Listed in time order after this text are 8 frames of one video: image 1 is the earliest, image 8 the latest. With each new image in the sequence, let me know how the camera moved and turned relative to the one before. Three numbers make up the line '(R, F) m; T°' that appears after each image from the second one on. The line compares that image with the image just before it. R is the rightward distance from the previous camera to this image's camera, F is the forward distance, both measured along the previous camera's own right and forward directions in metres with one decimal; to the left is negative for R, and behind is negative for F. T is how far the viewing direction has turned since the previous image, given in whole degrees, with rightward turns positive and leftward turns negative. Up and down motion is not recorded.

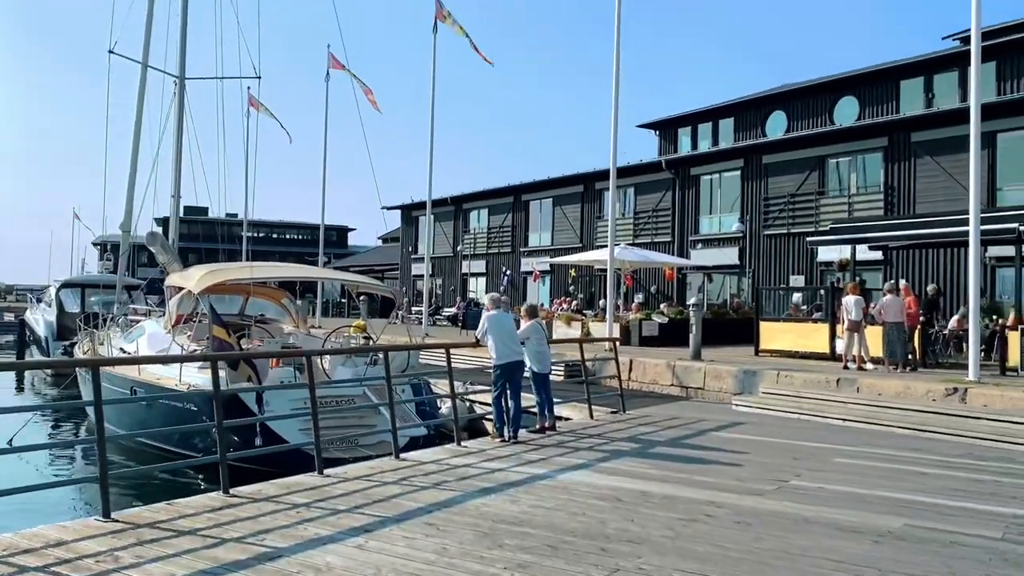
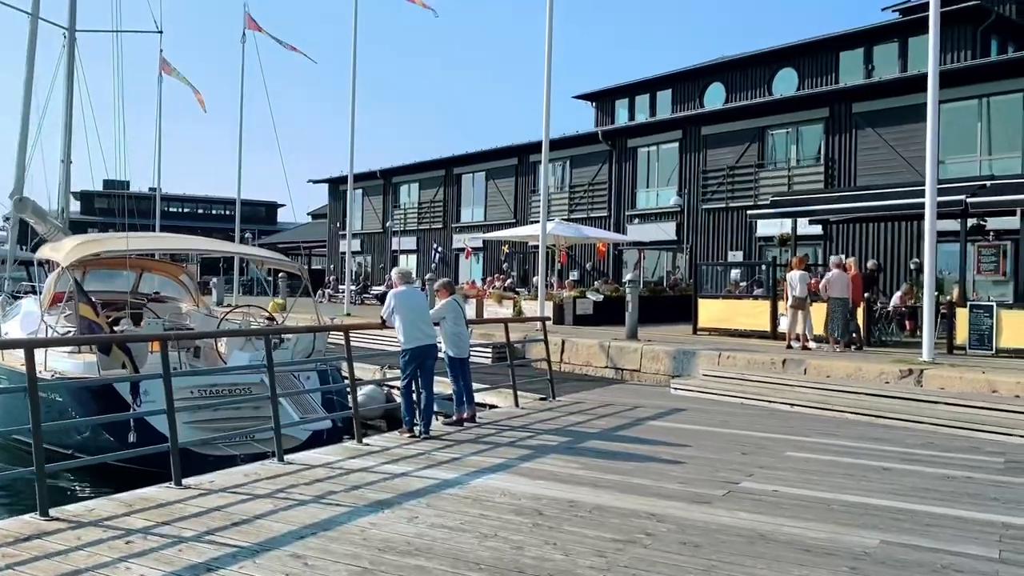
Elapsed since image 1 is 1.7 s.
(+0.2, +1.2) m; +4°
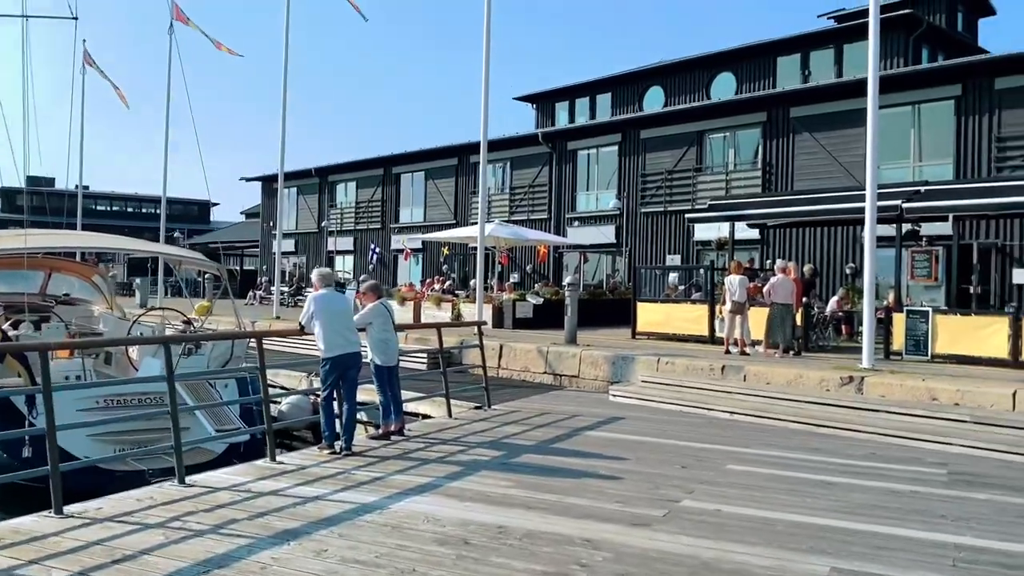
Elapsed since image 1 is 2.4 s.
(+0.1, +0.5) m; +4°
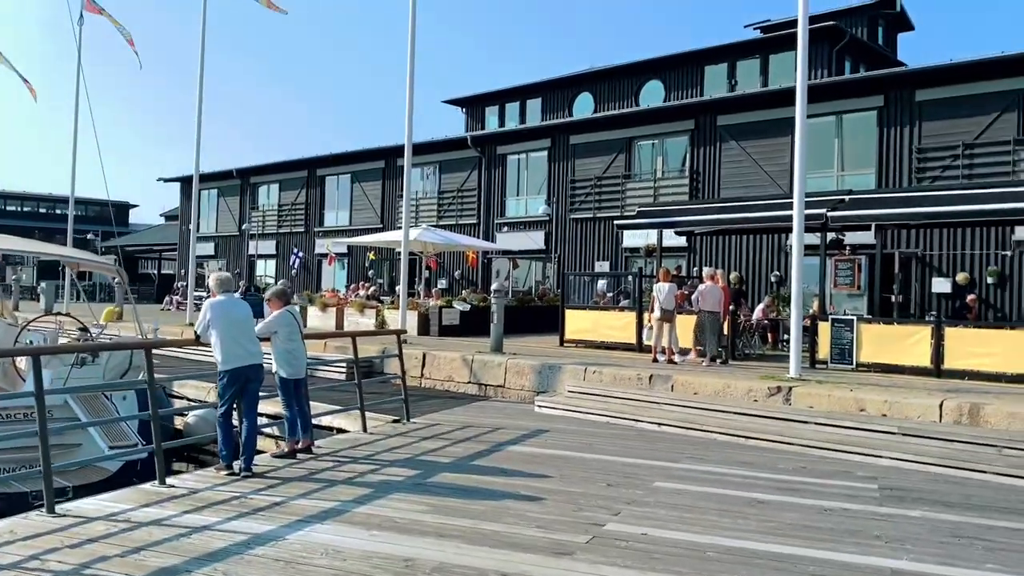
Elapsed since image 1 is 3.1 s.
(+0.1, +0.4) m; +5°
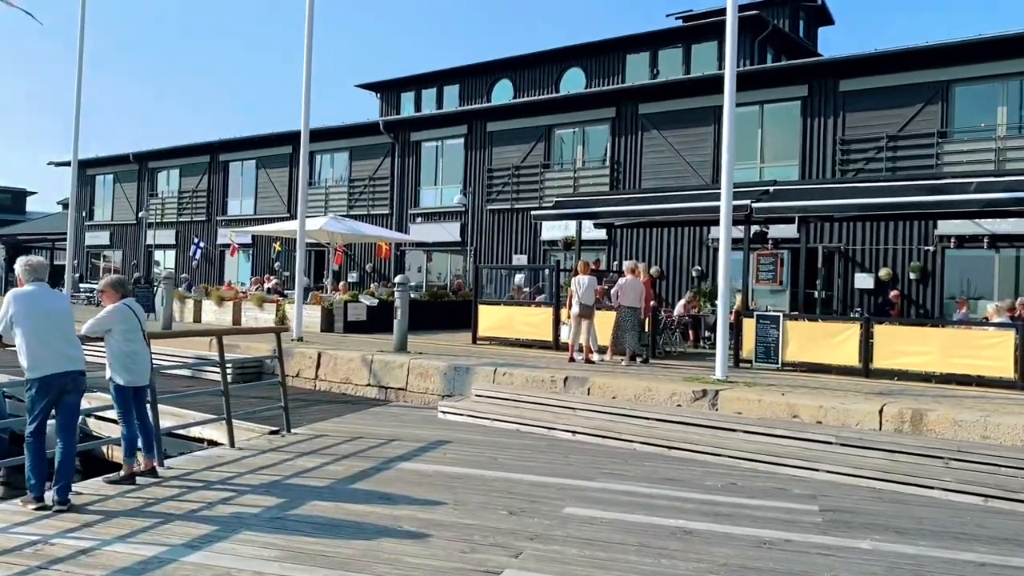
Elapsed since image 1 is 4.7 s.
(+0.2, +1.1) m; +5°
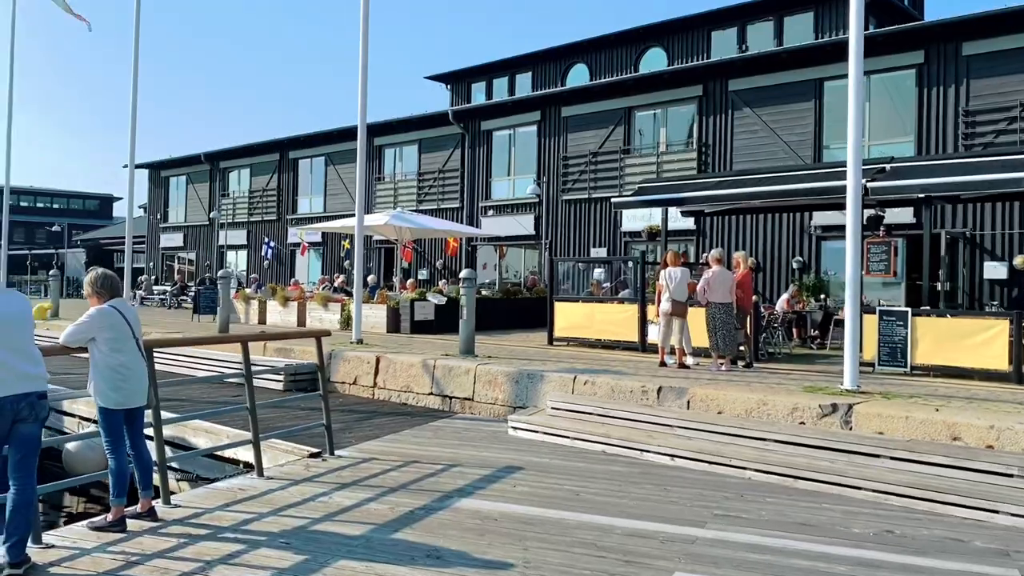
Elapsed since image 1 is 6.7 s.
(0.0, +1.4) m; -5°
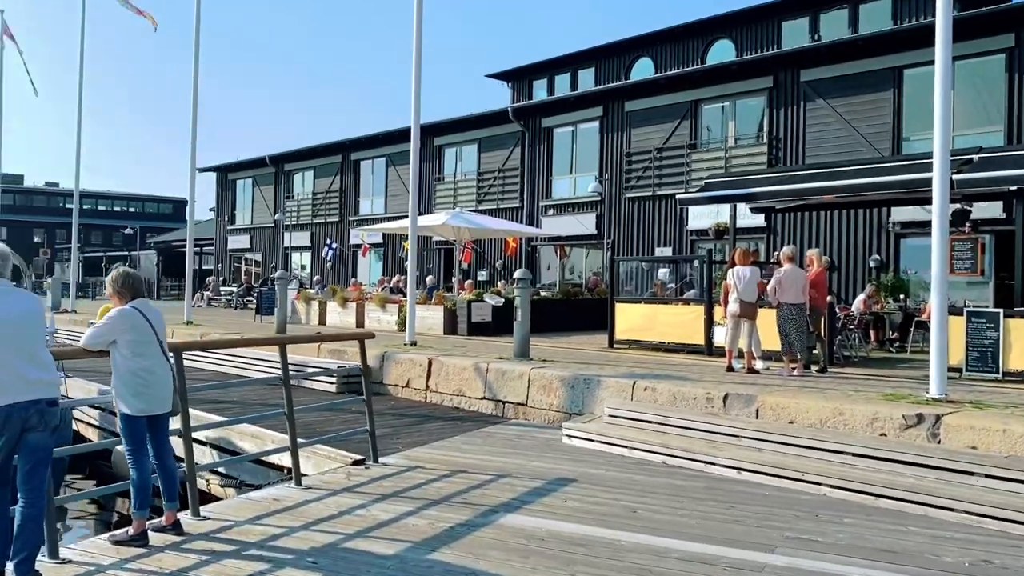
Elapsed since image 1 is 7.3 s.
(+0.1, +0.4) m; -4°
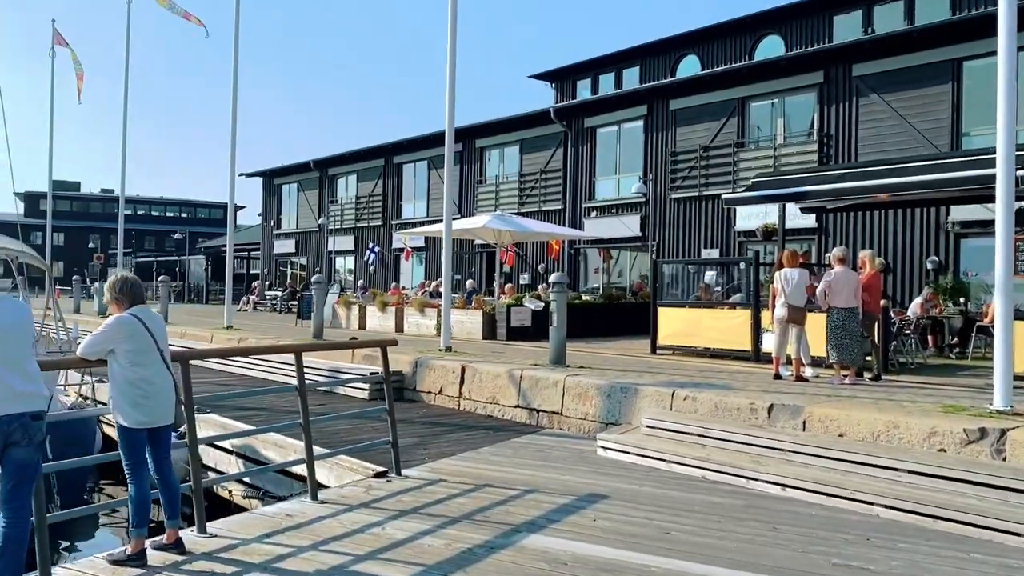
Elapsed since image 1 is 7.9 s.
(+0.1, +0.3) m; -3°
